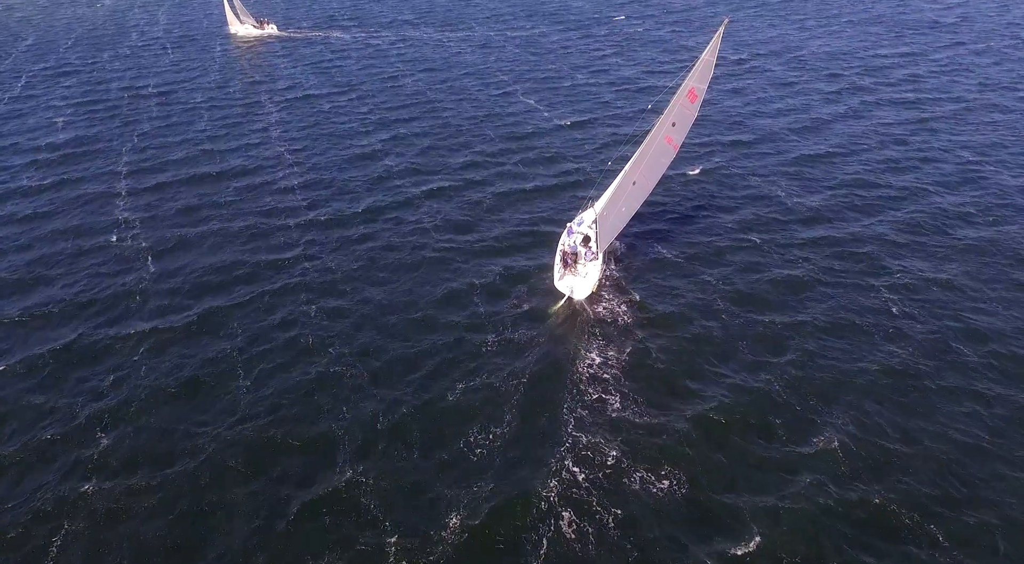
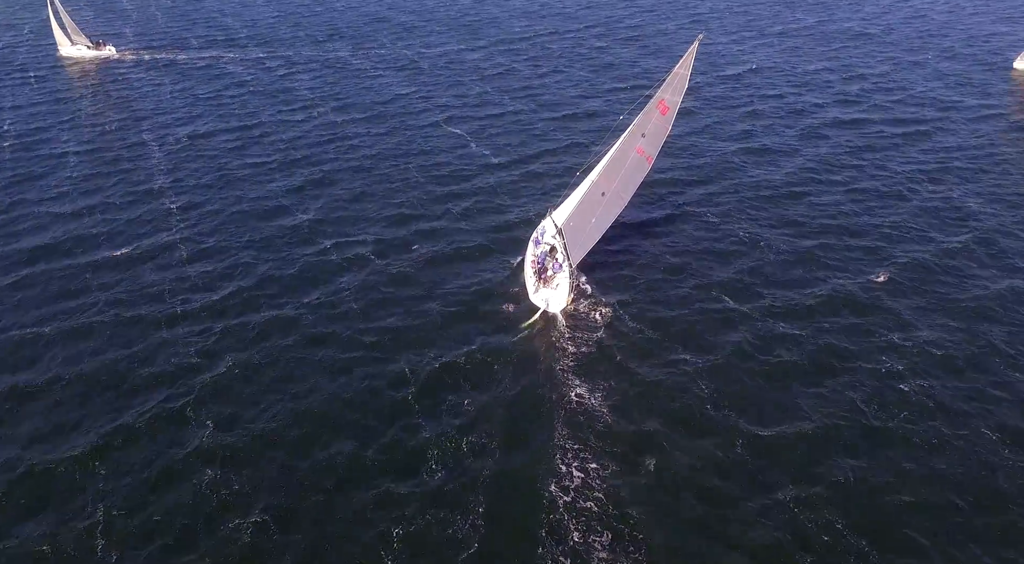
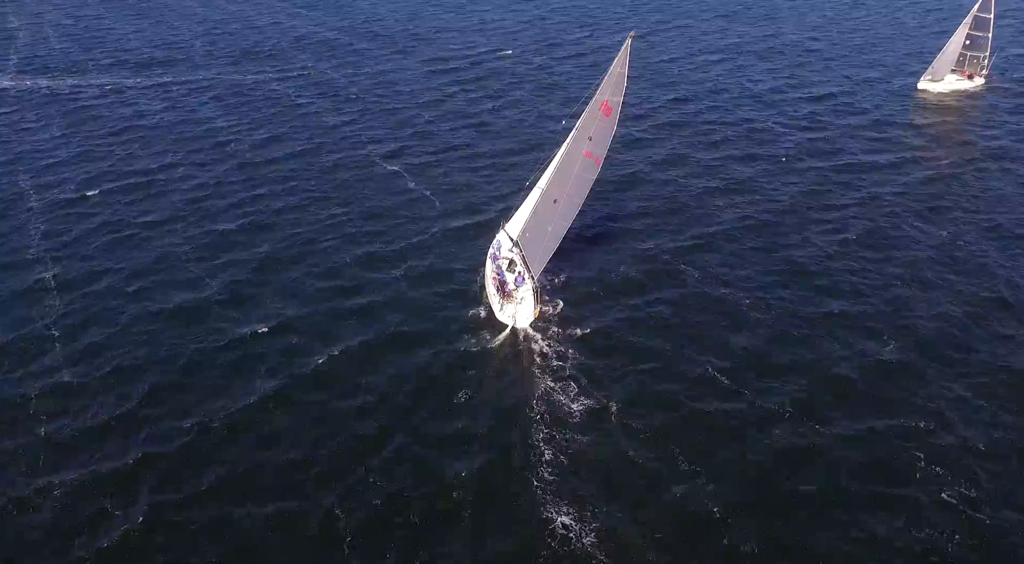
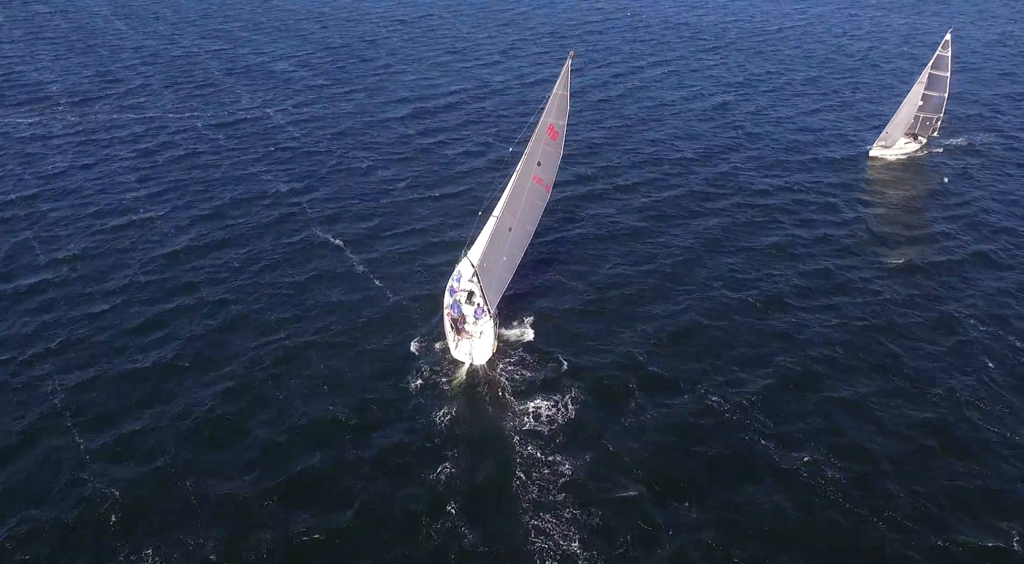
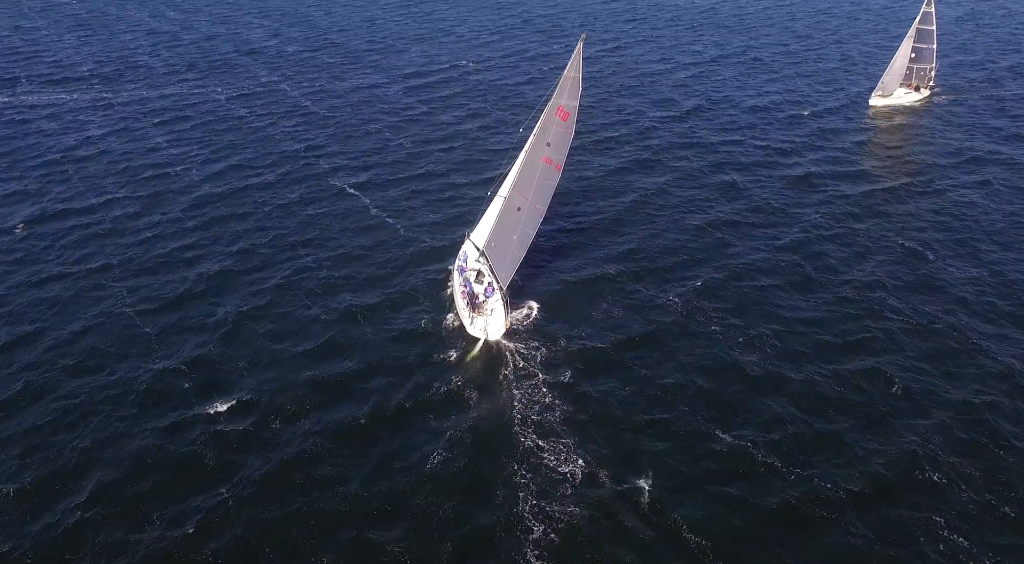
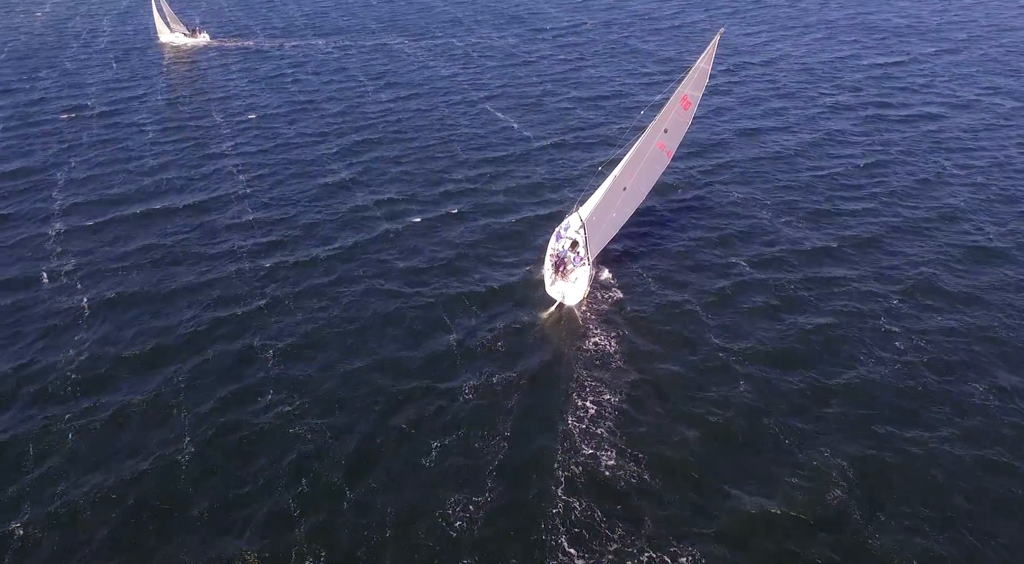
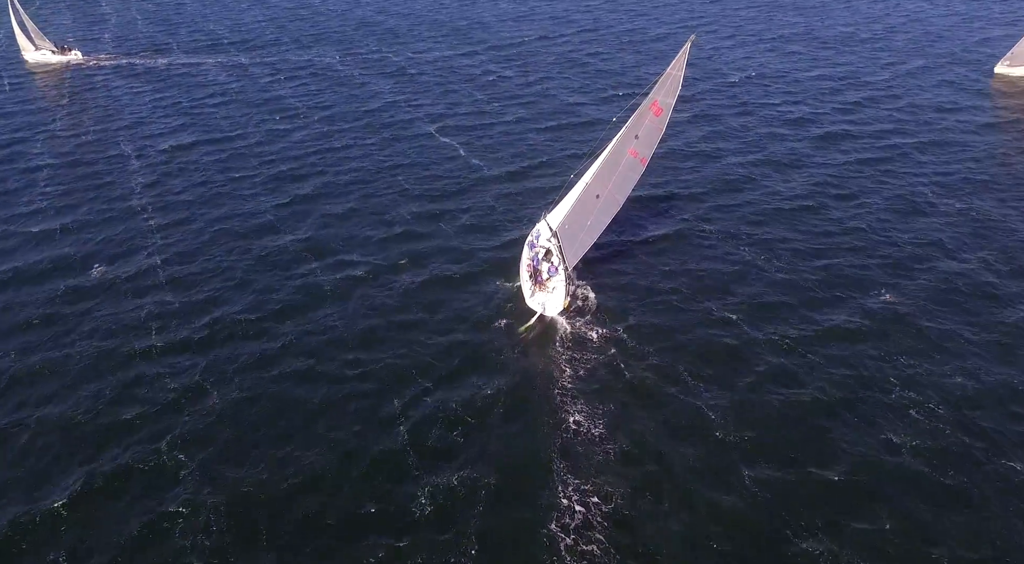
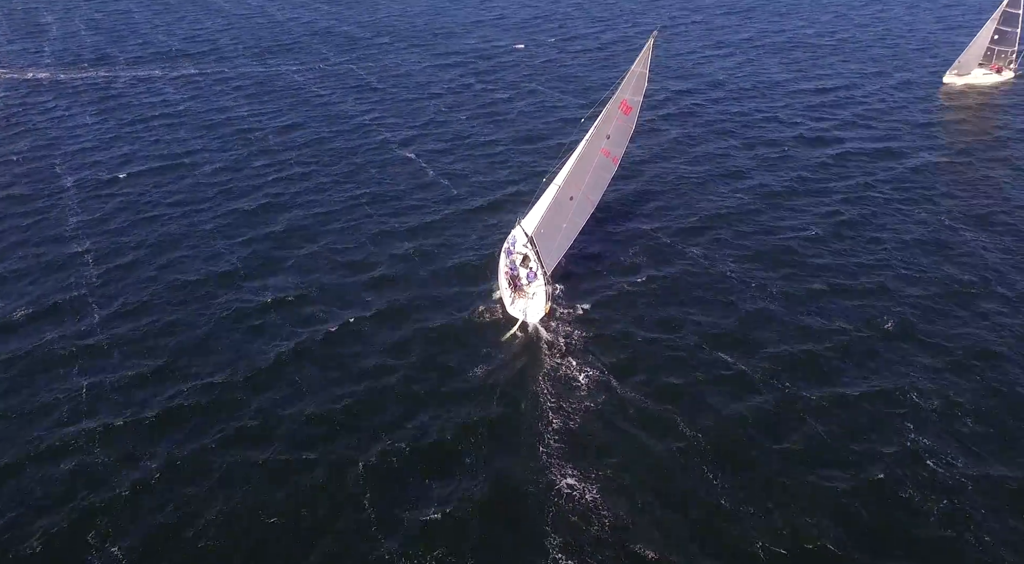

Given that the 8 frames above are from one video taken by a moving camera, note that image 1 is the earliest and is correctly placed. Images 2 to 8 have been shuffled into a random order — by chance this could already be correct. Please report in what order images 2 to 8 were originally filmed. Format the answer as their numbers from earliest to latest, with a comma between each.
6, 2, 7, 8, 3, 5, 4
